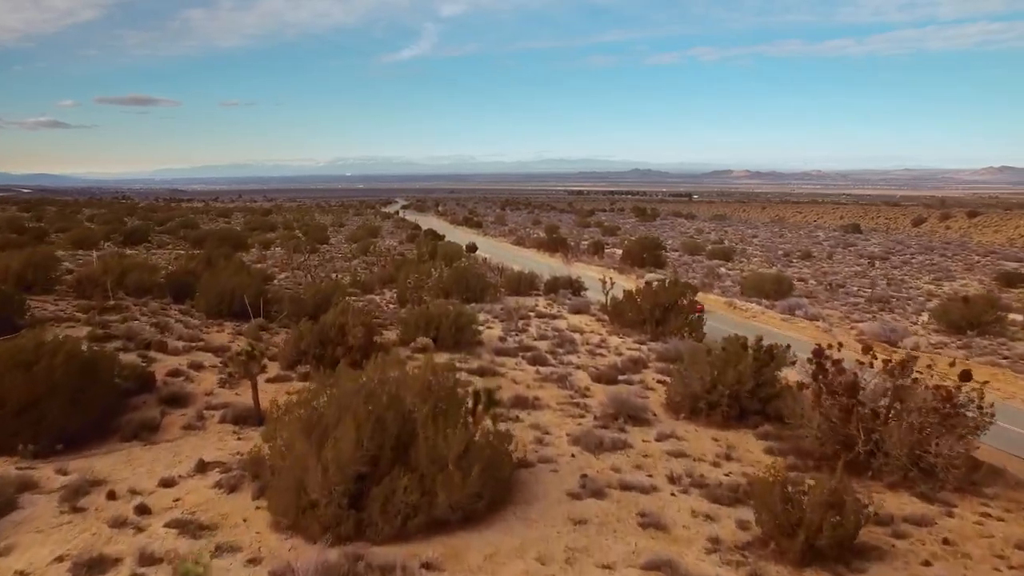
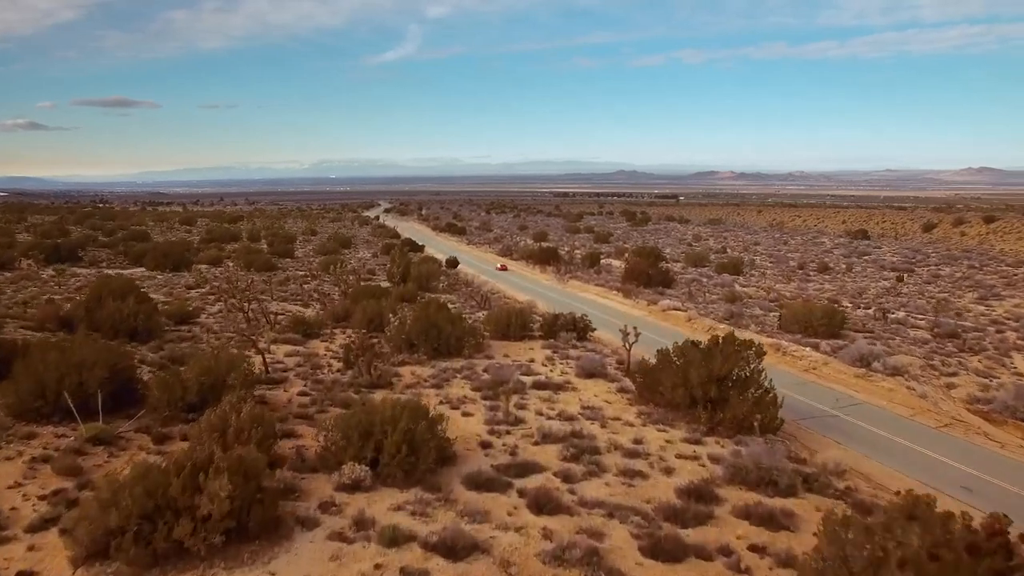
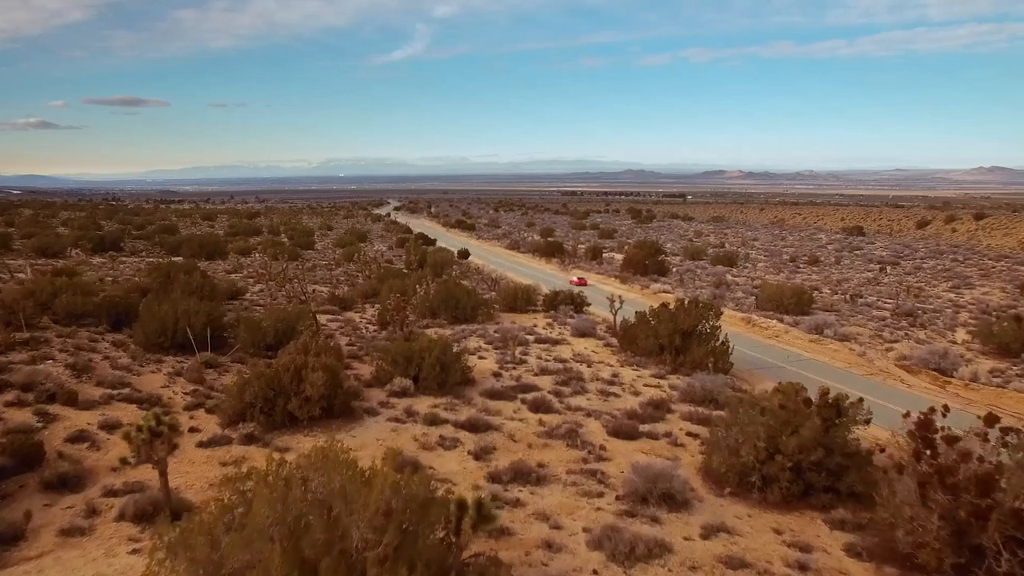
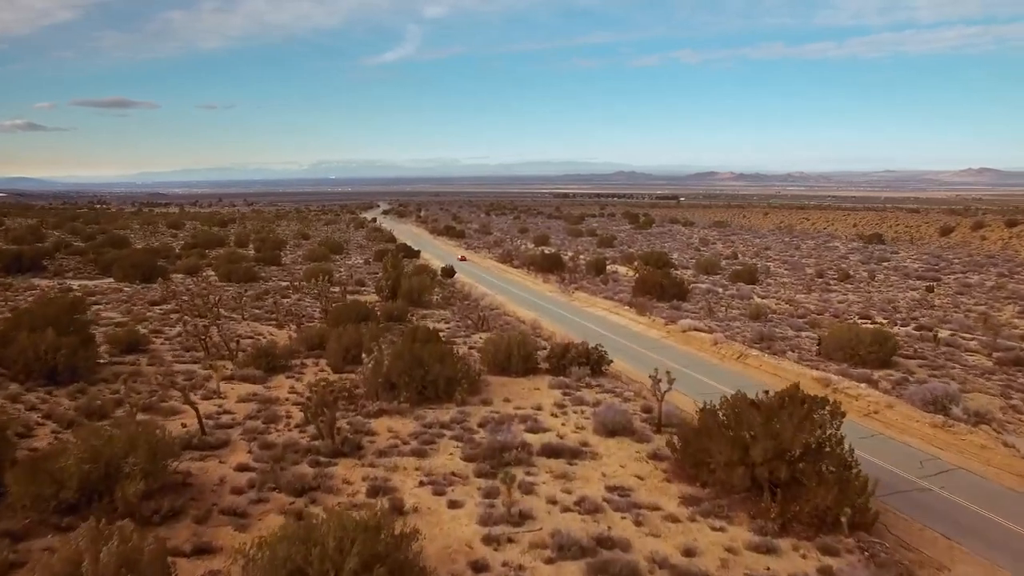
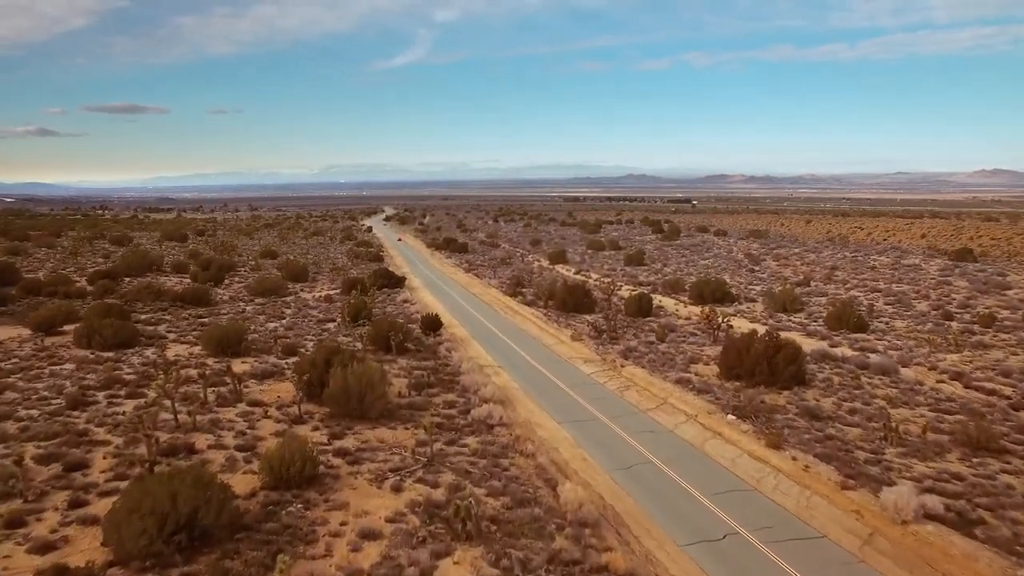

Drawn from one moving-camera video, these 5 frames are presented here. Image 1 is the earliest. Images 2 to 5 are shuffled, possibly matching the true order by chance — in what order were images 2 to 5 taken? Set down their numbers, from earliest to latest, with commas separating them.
3, 2, 4, 5
